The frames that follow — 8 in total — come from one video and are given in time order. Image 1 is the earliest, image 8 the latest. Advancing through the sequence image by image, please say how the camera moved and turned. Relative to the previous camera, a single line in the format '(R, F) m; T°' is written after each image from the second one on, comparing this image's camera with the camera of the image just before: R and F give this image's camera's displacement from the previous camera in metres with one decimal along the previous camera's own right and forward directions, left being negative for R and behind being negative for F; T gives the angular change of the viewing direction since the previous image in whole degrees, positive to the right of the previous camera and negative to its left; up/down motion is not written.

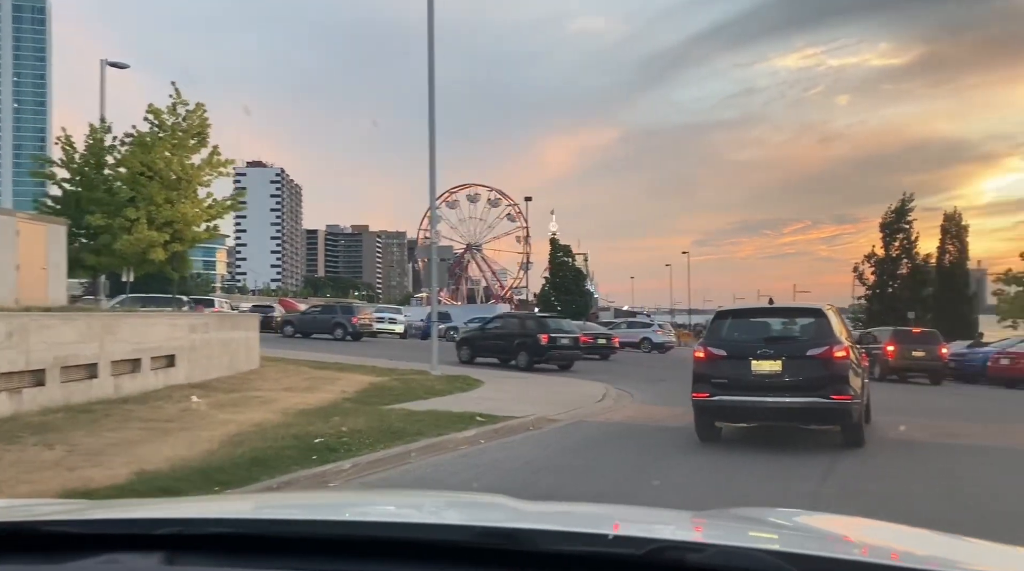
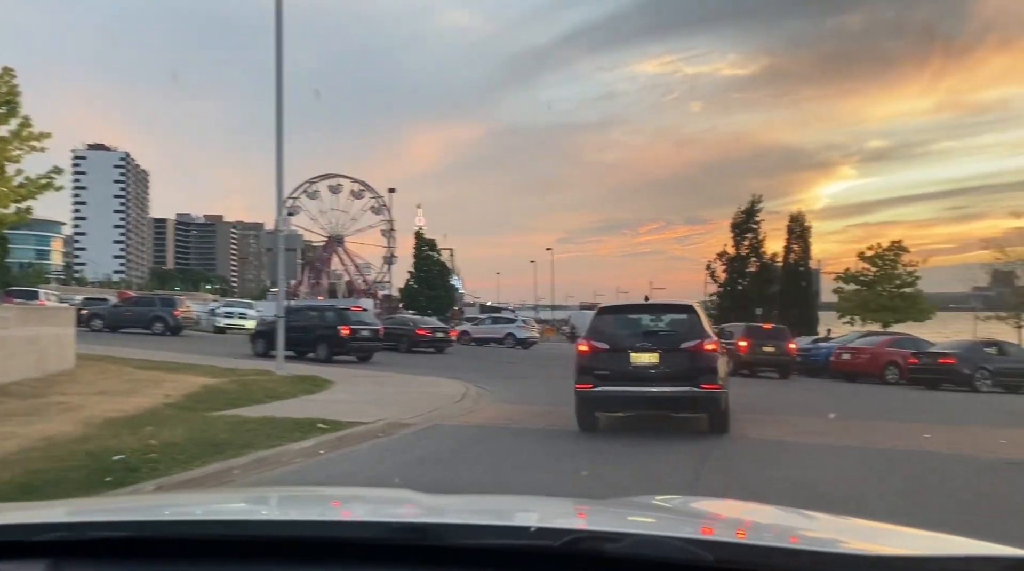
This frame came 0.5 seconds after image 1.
(-0.3, +0.2) m; +9°
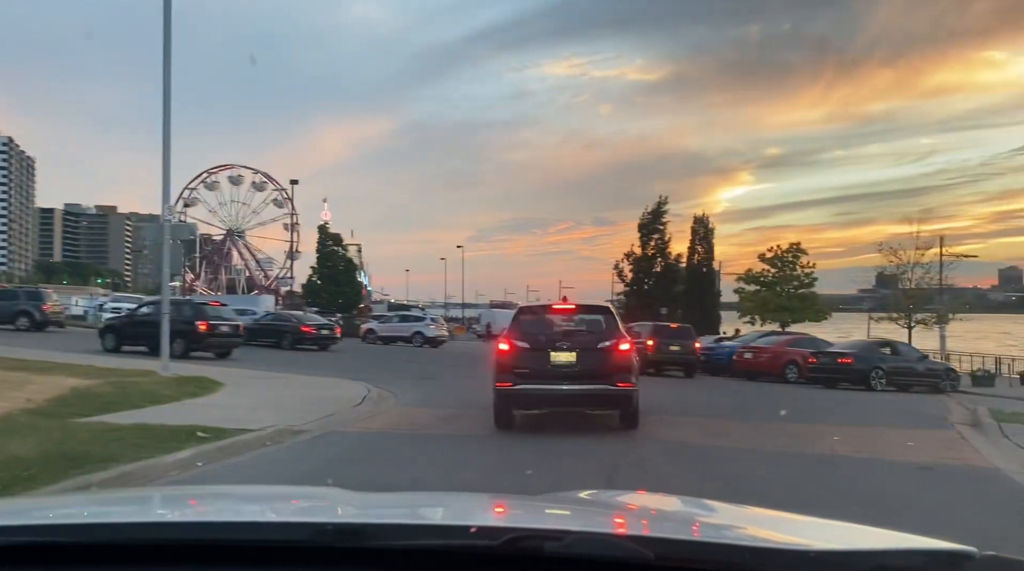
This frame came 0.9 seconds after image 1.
(-0.2, +0.3) m; +6°
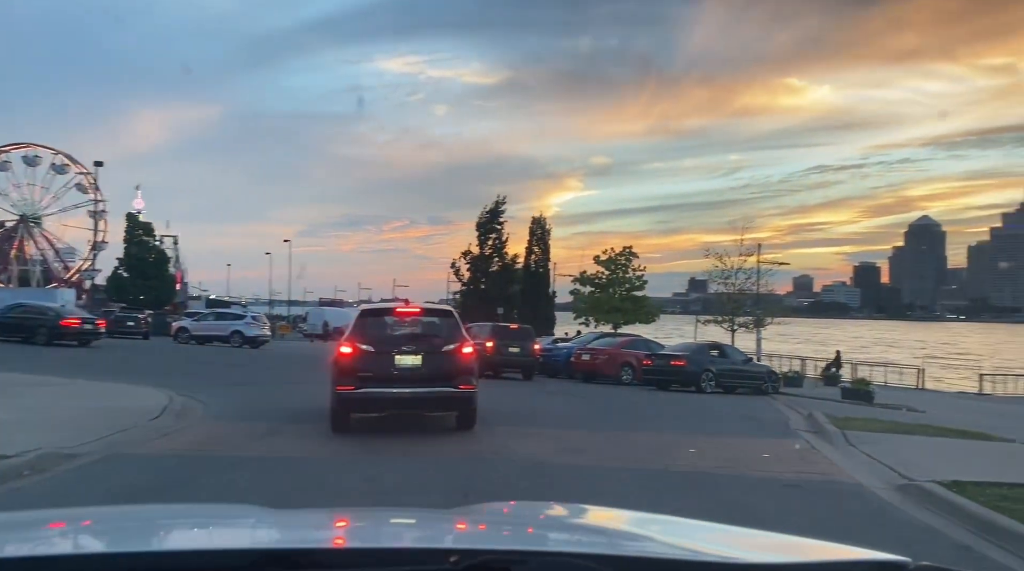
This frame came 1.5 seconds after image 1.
(-0.2, +1.0) m; +10°
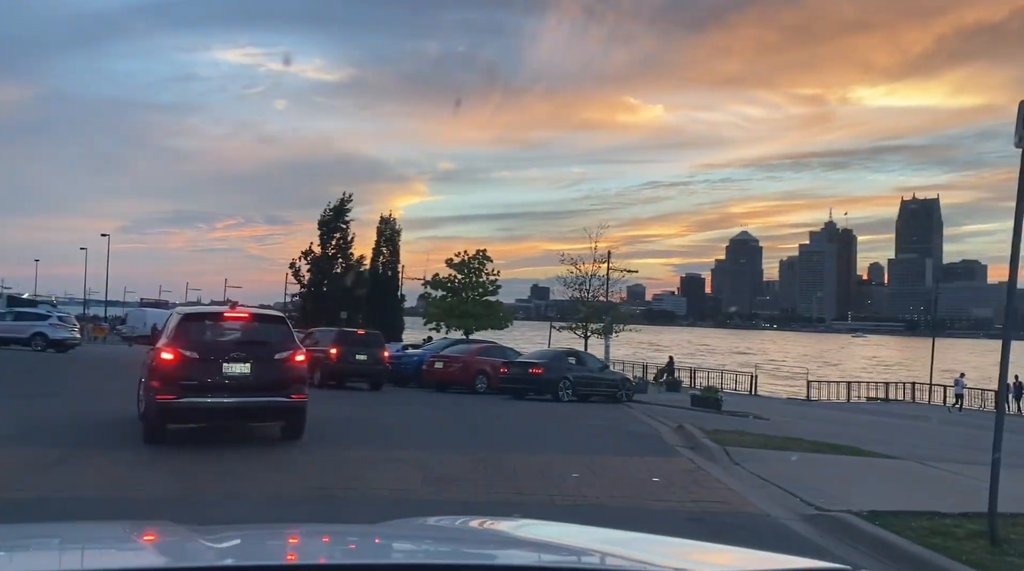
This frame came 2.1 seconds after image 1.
(-0.2, +1.5) m; +10°
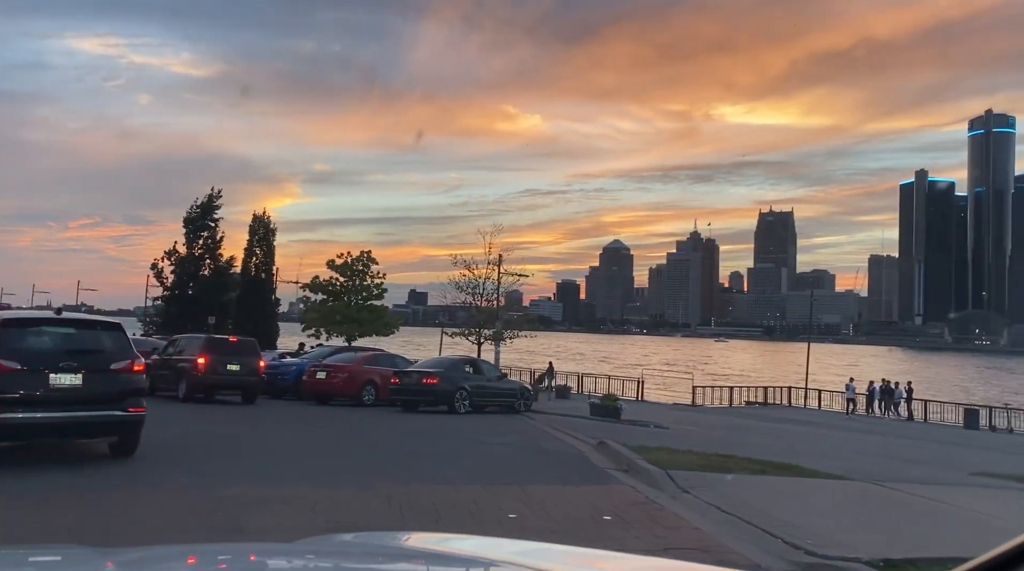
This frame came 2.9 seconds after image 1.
(-0.4, +1.9) m; +8°
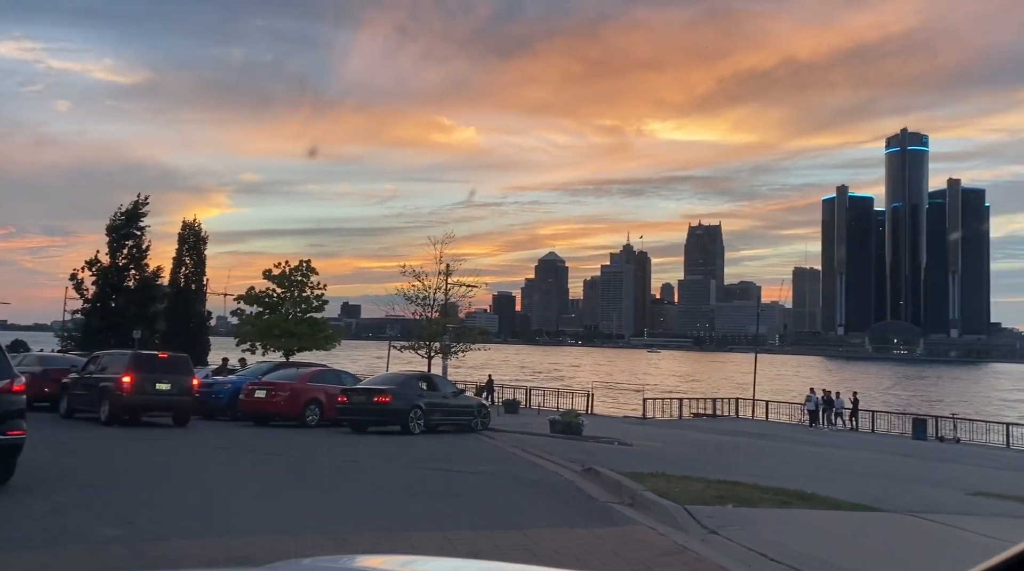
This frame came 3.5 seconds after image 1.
(-0.6, +1.6) m; +4°
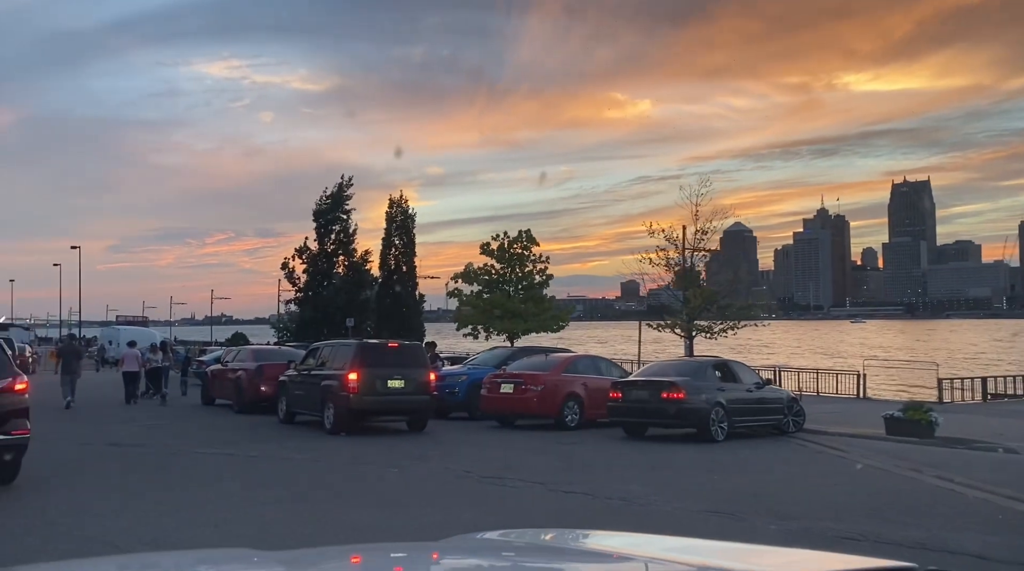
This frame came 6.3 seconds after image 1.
(-2.2, +4.9) m; -11°
